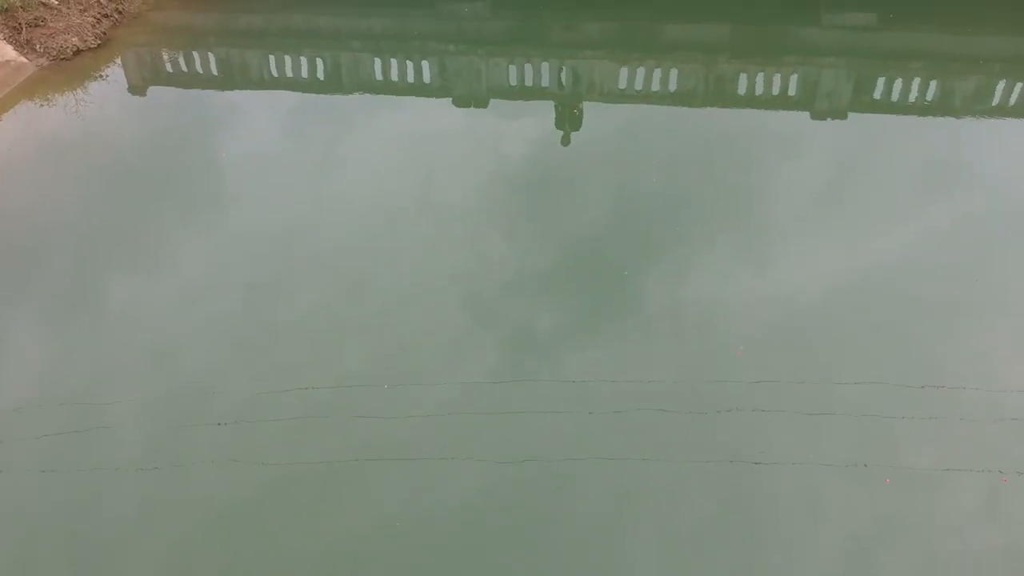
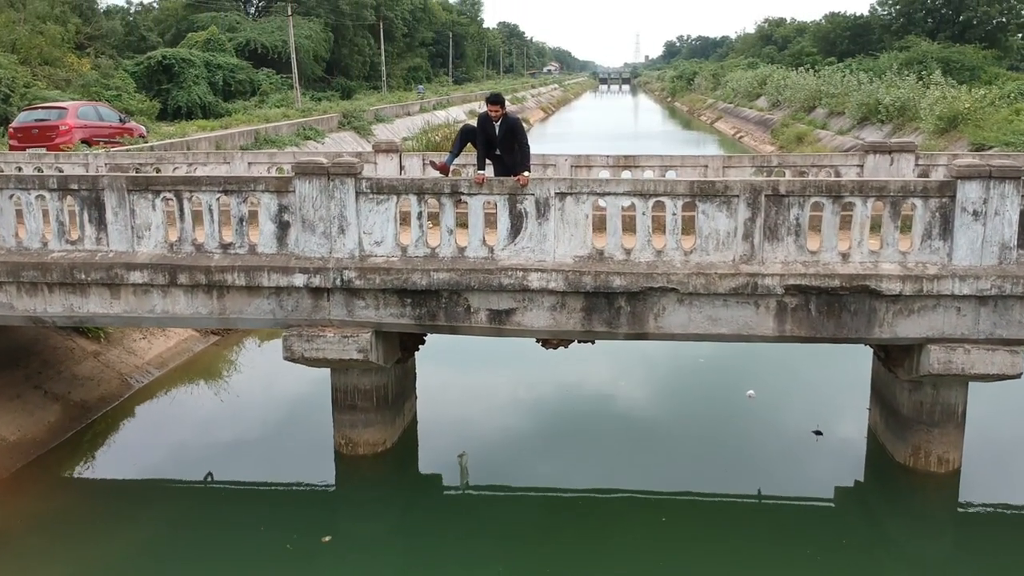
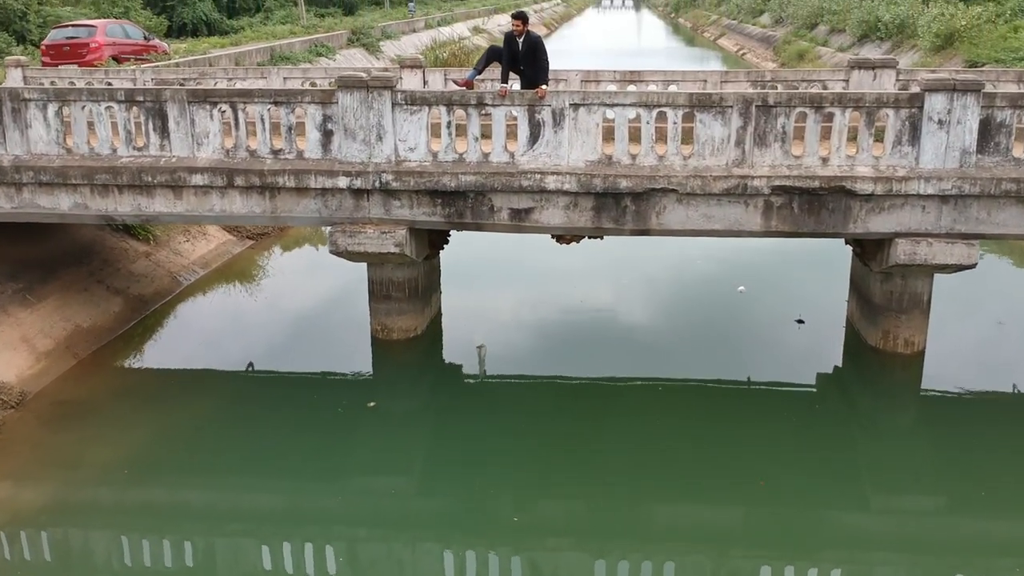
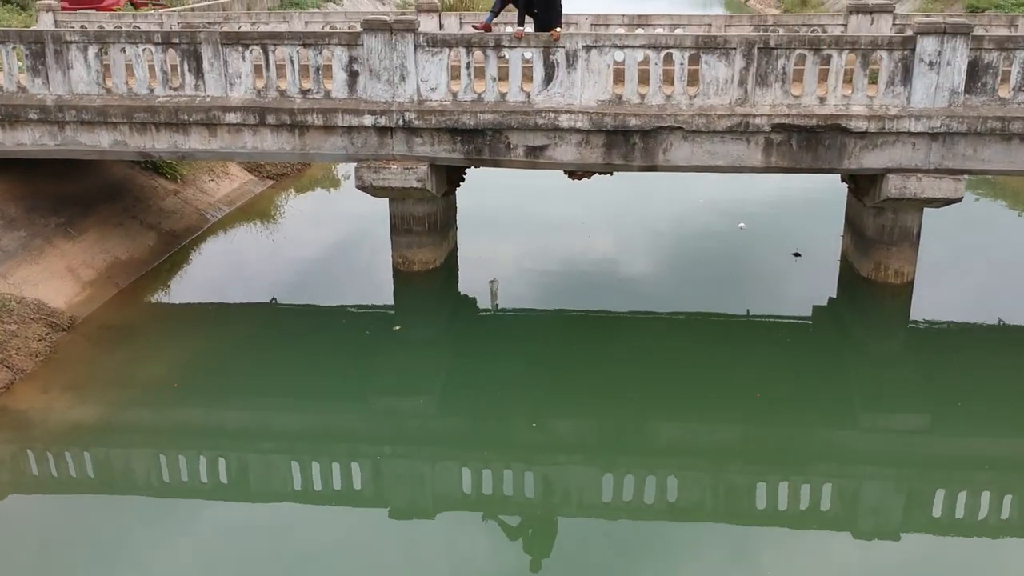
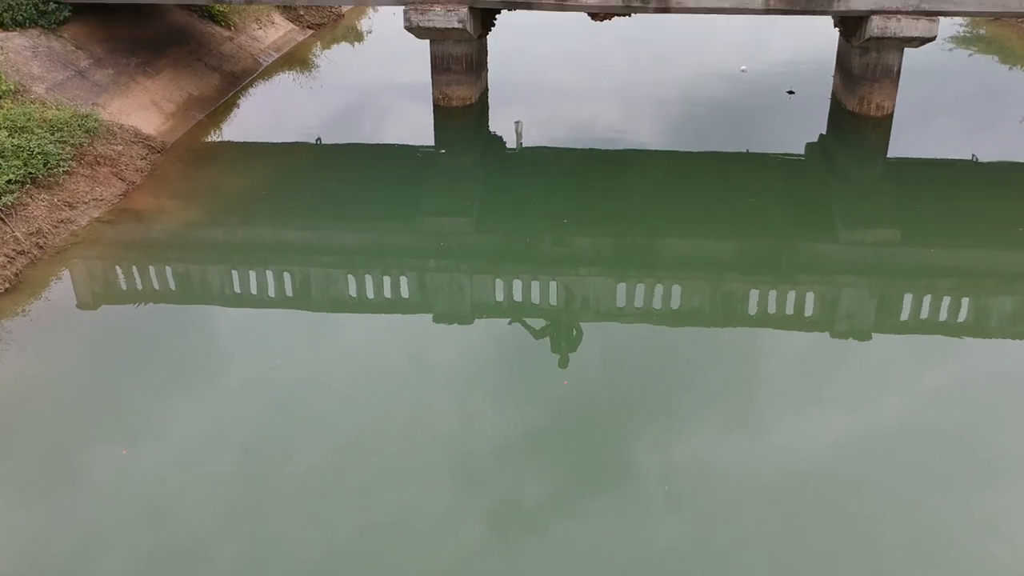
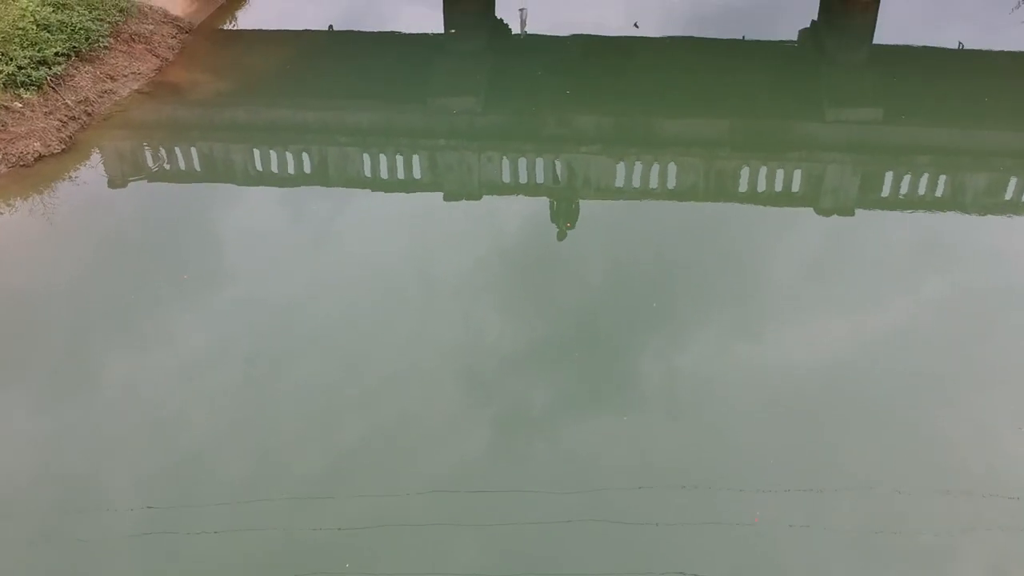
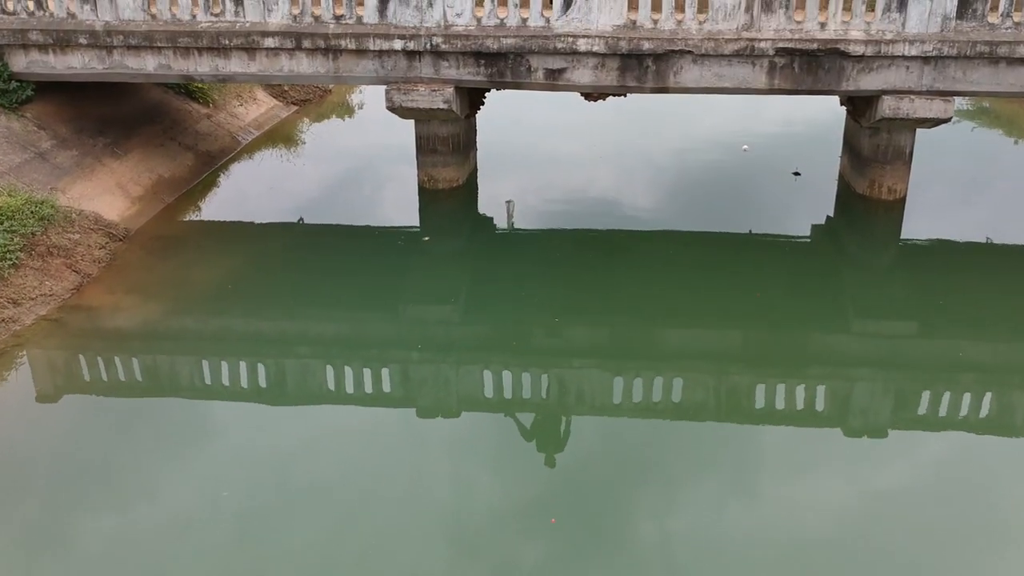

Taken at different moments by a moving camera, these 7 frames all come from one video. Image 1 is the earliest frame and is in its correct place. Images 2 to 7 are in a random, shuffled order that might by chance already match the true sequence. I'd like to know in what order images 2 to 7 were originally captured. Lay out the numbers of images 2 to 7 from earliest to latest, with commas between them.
6, 5, 7, 4, 3, 2
